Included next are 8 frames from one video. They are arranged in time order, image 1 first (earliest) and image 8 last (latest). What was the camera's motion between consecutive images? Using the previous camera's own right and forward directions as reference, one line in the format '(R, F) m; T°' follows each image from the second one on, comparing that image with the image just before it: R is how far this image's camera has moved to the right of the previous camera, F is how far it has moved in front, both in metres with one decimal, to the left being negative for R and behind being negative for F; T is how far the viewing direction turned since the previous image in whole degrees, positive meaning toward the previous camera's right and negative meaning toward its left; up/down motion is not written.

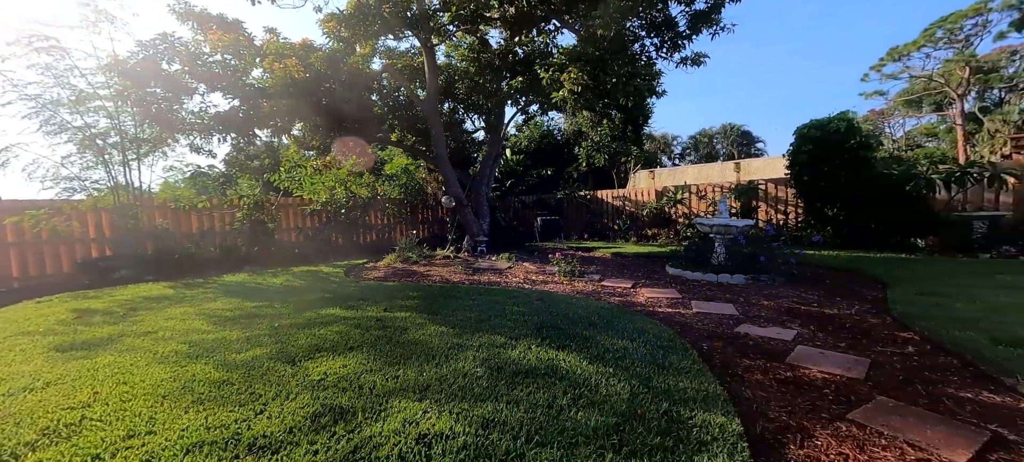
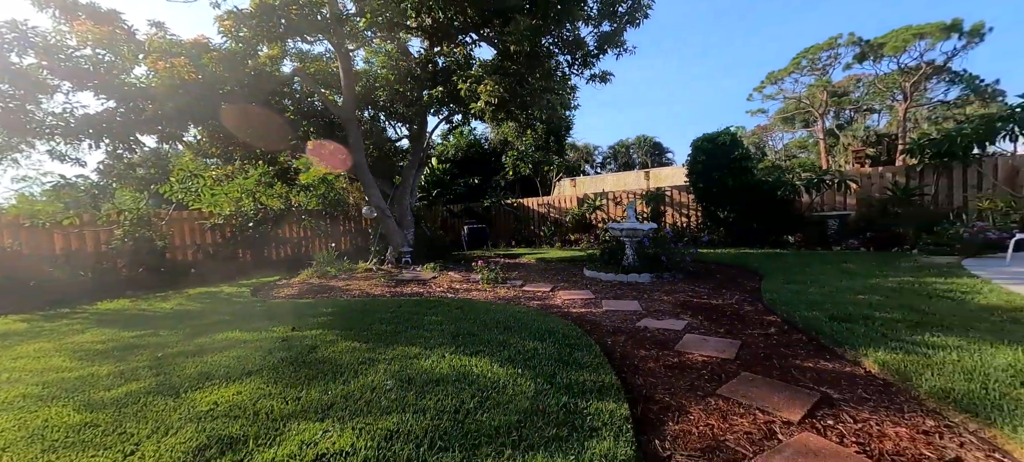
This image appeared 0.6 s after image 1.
(+0.1, -0.1) m; +10°
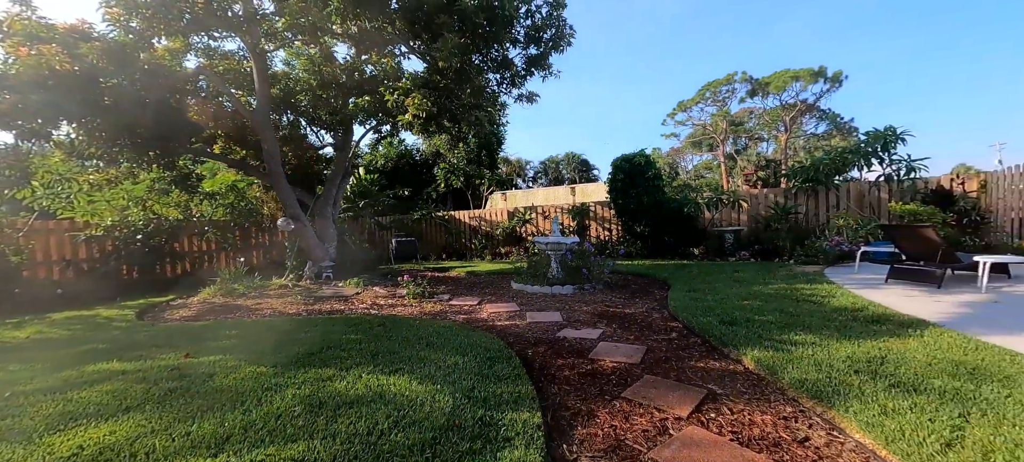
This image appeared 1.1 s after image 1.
(+0.1, -0.1) m; +10°
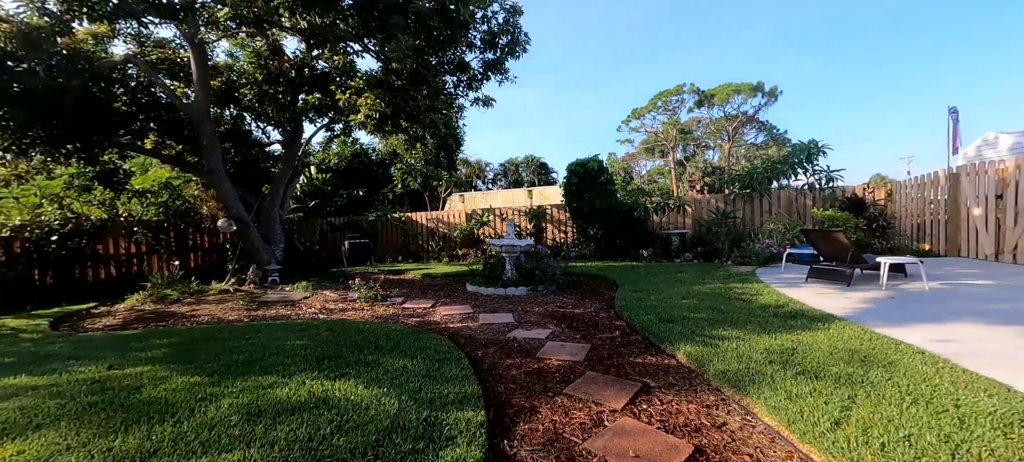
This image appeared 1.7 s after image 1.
(+0.1, -0.1) m; +6°
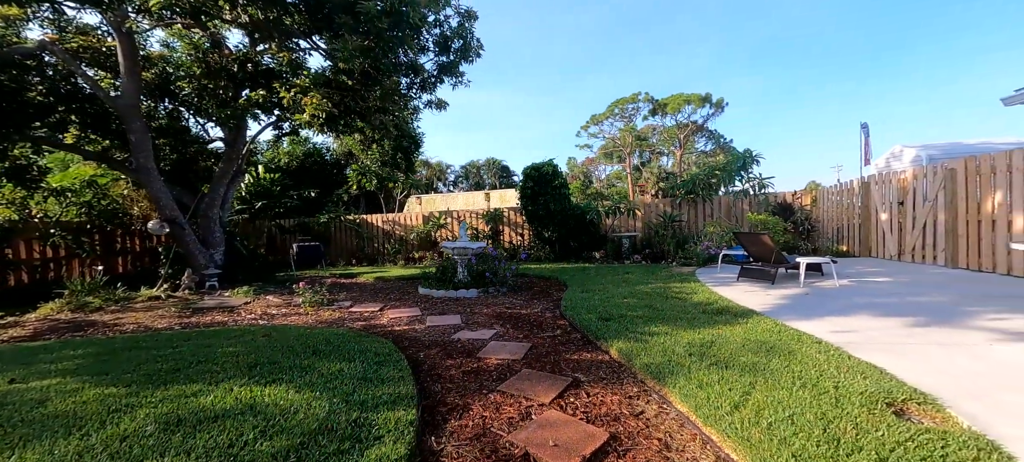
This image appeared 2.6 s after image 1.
(+0.2, -0.1) m; +5°
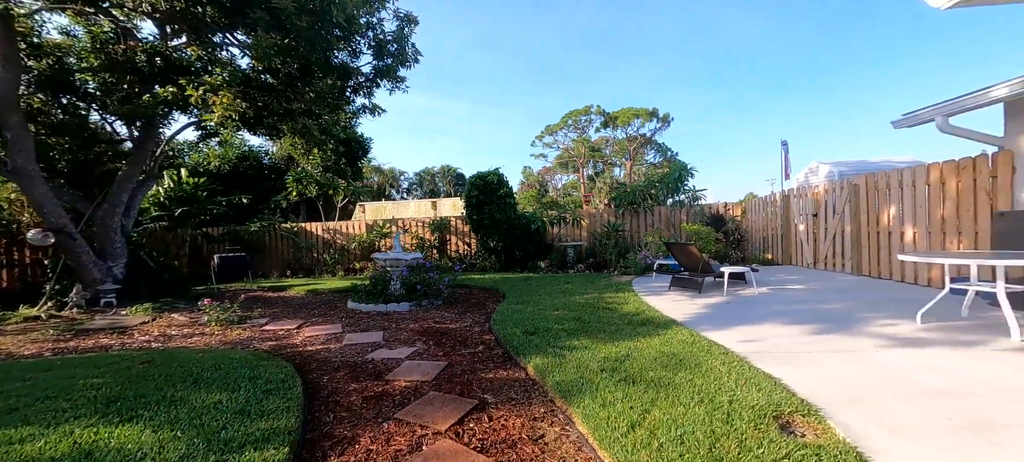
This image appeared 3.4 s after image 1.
(+0.3, +0.1) m; +6°
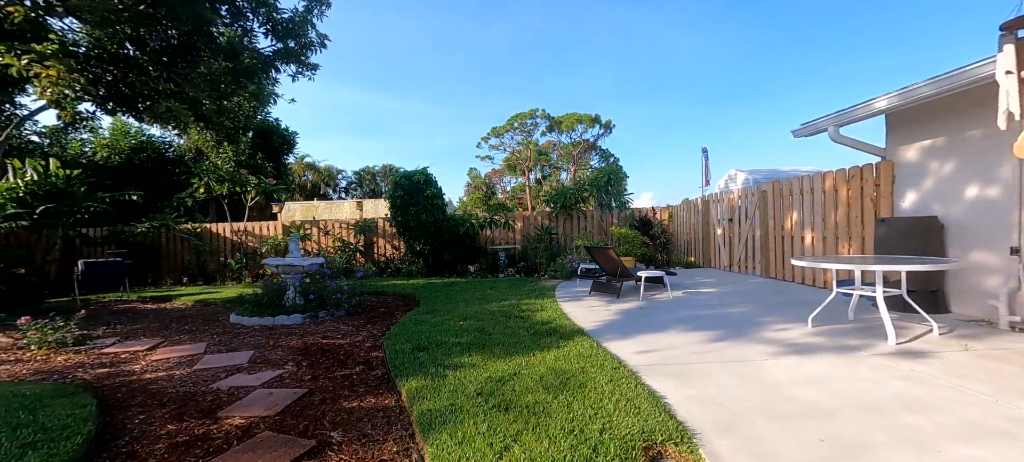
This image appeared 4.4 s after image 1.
(+0.5, +0.3) m; +7°
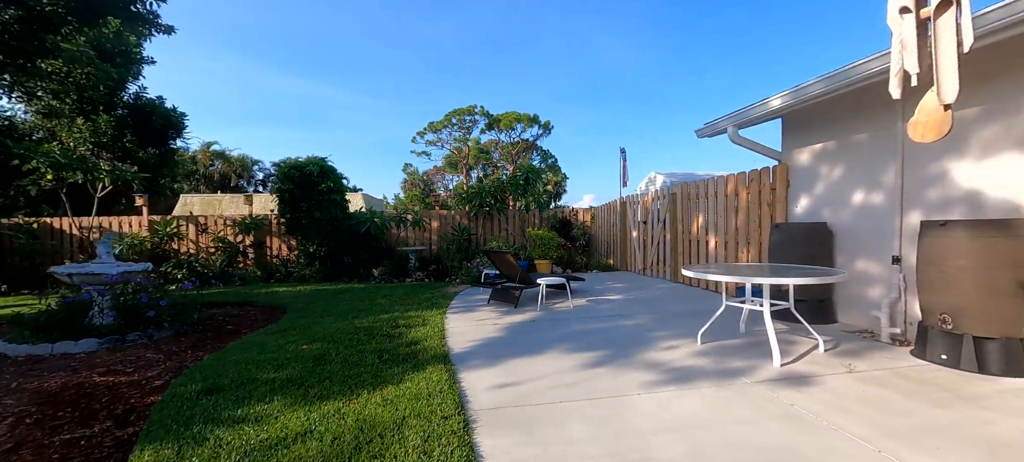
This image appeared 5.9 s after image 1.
(+0.7, +0.6) m; +8°
